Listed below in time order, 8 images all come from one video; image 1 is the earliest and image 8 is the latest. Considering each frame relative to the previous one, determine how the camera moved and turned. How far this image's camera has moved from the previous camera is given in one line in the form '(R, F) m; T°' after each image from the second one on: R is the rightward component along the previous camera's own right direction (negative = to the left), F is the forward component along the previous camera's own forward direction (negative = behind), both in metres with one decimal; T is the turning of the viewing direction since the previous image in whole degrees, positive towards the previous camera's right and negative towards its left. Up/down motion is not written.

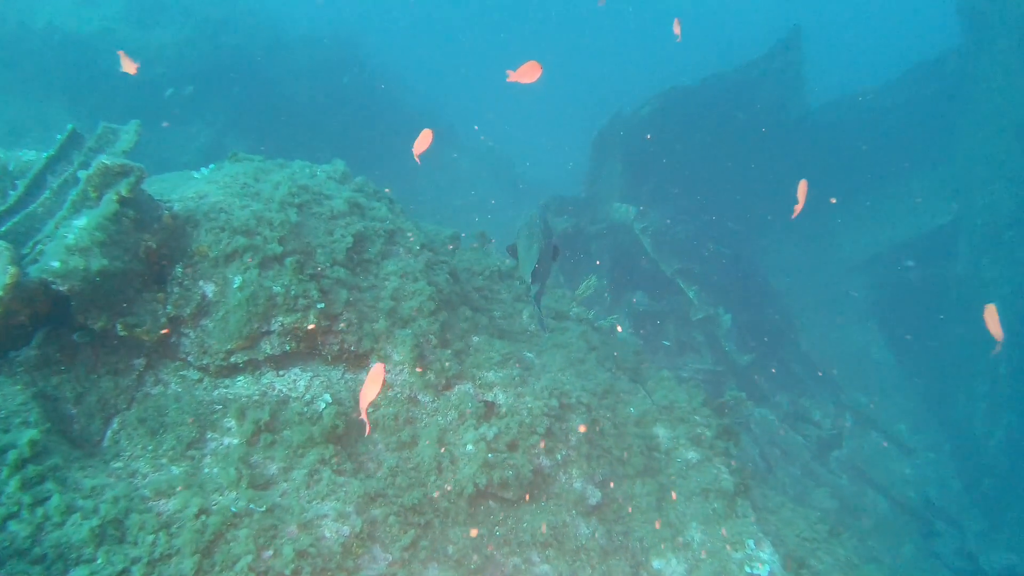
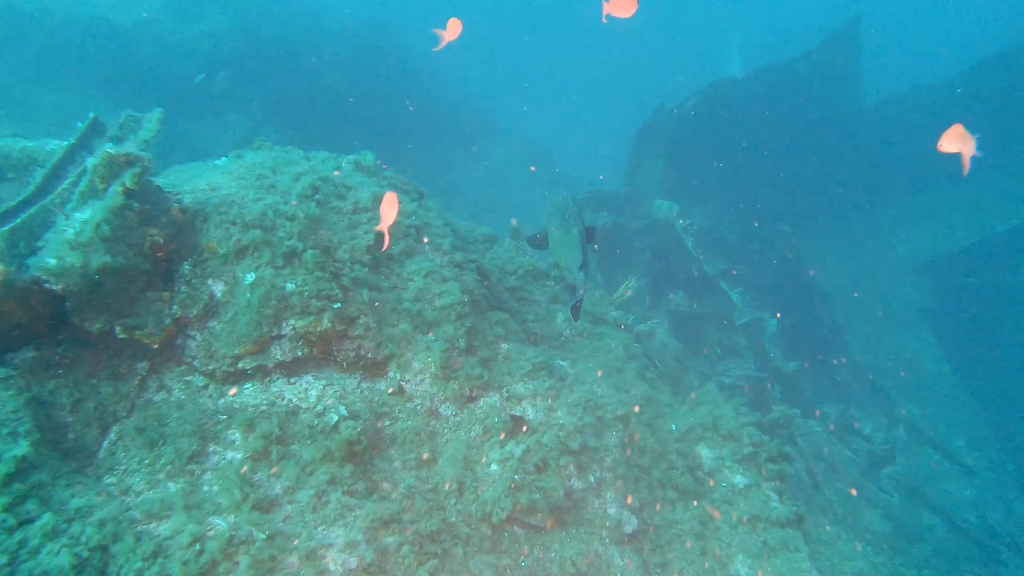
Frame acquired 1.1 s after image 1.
(0.0, +0.4) m; -3°
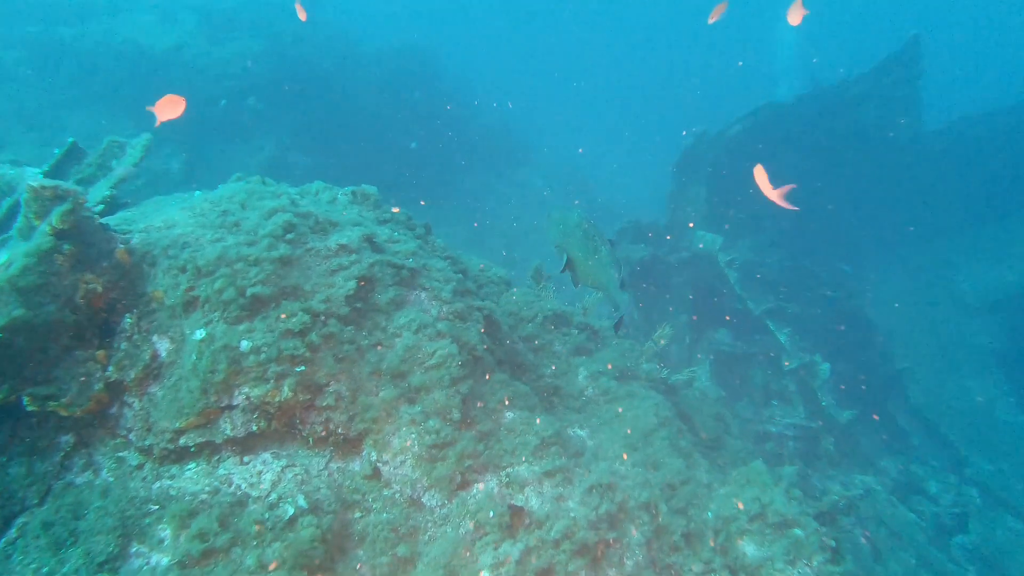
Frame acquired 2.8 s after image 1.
(+0.2, +0.7) m; -3°
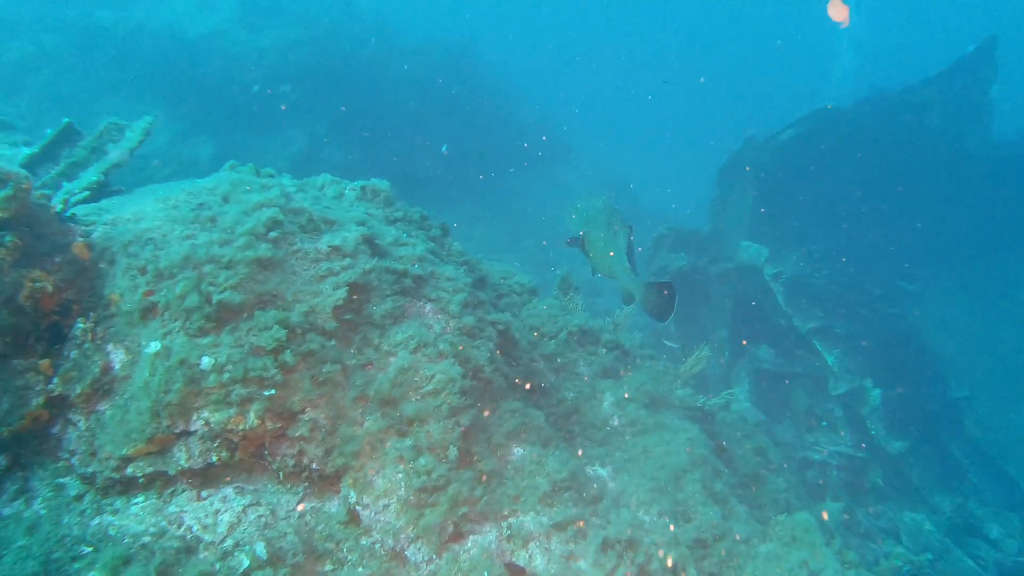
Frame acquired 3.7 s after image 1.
(+0.1, +0.5) m; -3°
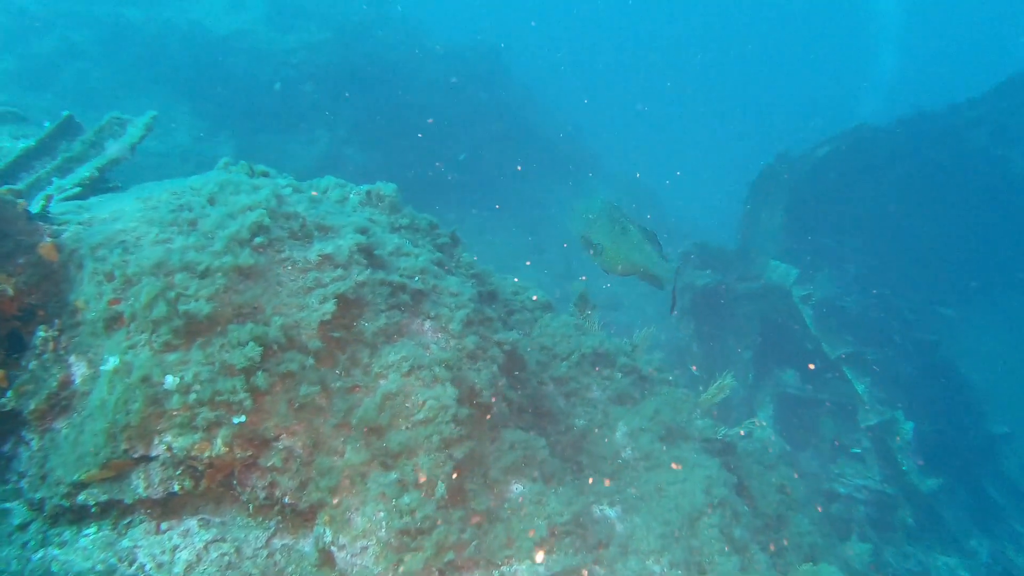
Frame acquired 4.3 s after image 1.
(+0.1, +0.3) m; -2°
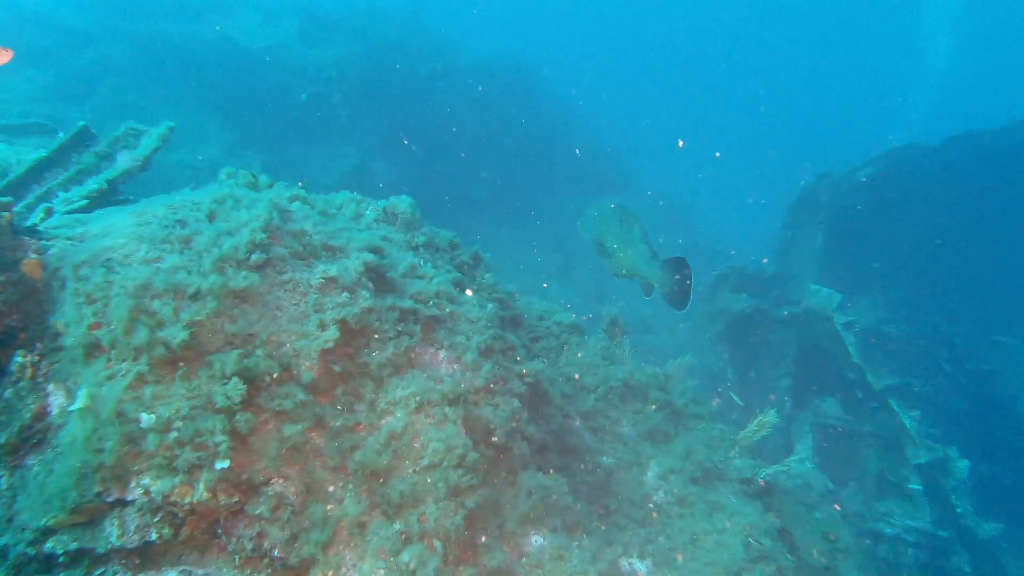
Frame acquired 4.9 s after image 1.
(0.0, +0.3) m; -2°
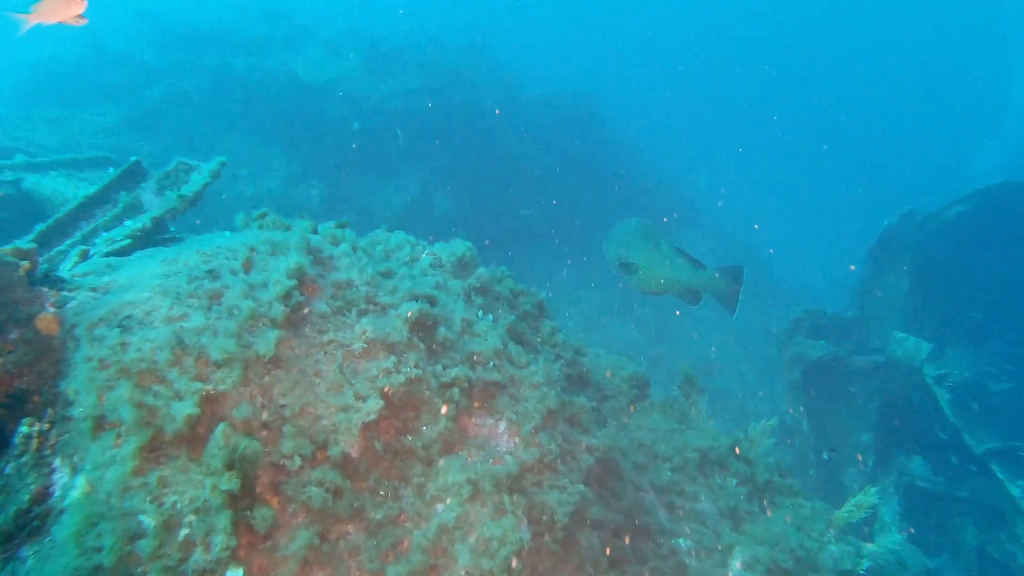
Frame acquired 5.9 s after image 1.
(-0.1, +0.4) m; -4°
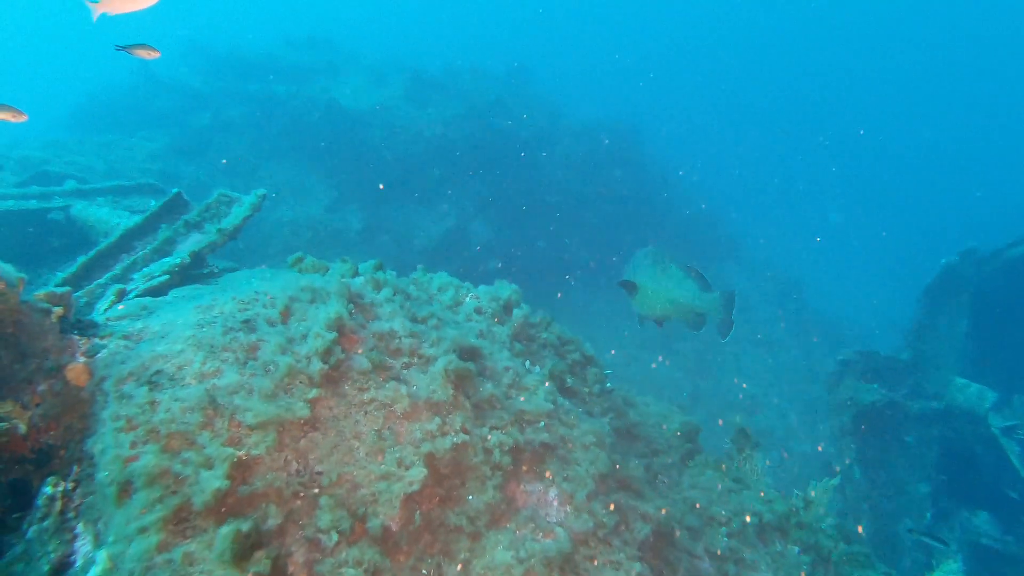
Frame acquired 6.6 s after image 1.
(-0.1, +0.2) m; -3°
